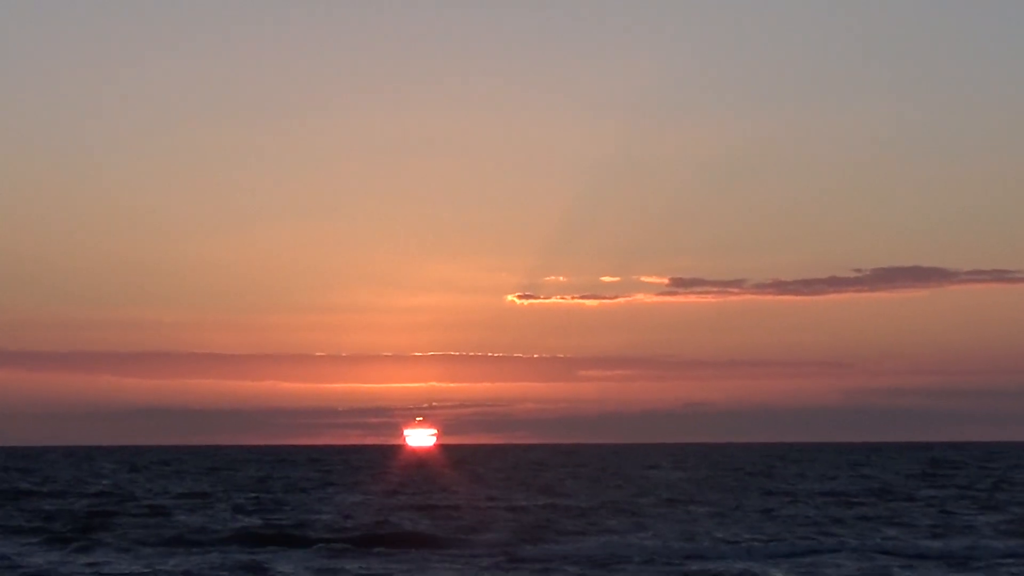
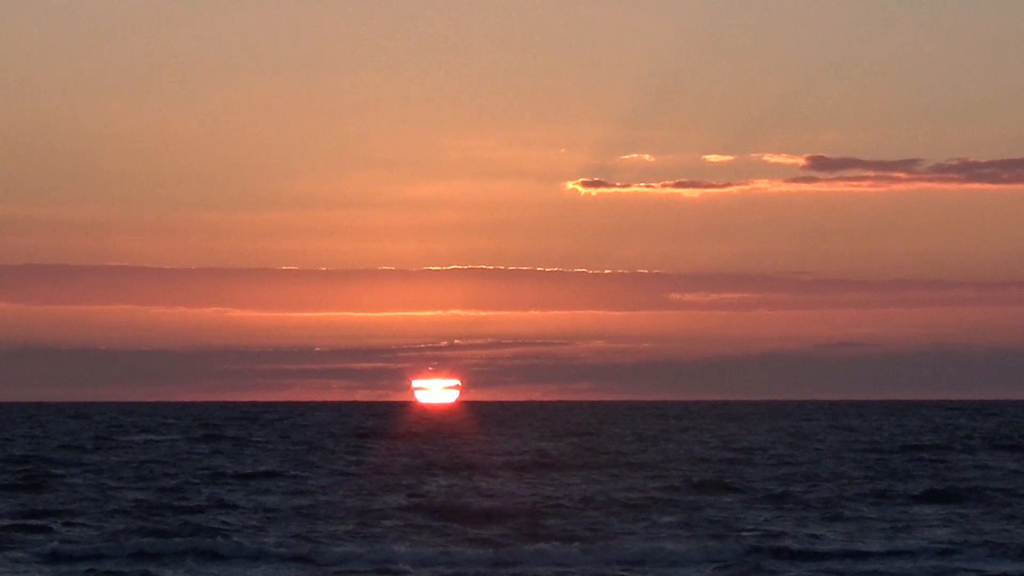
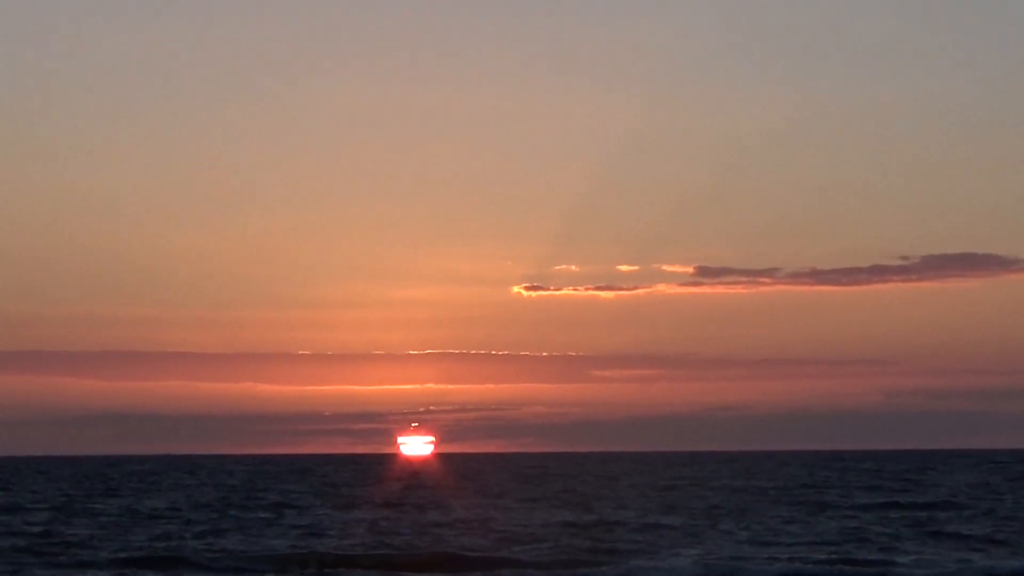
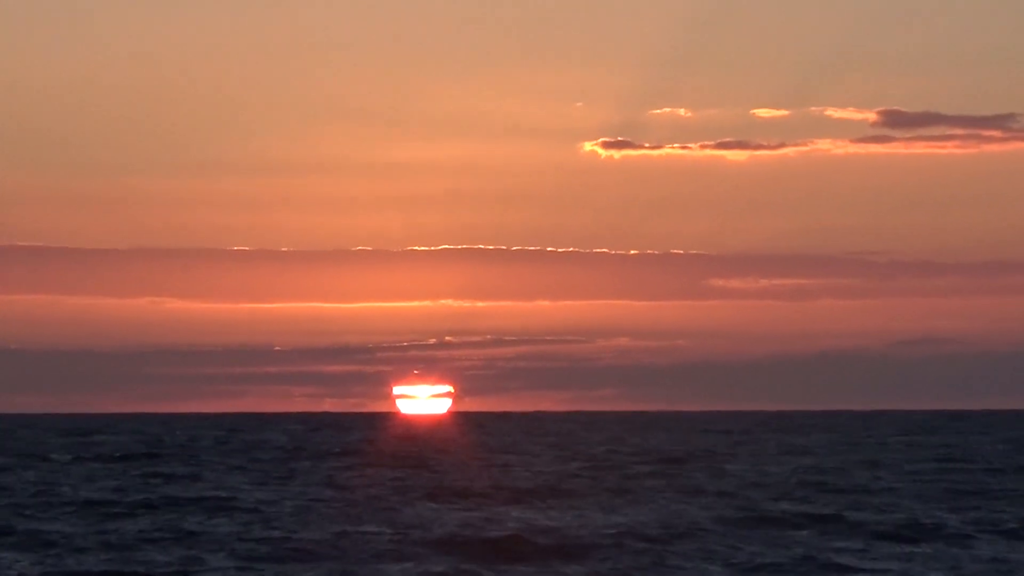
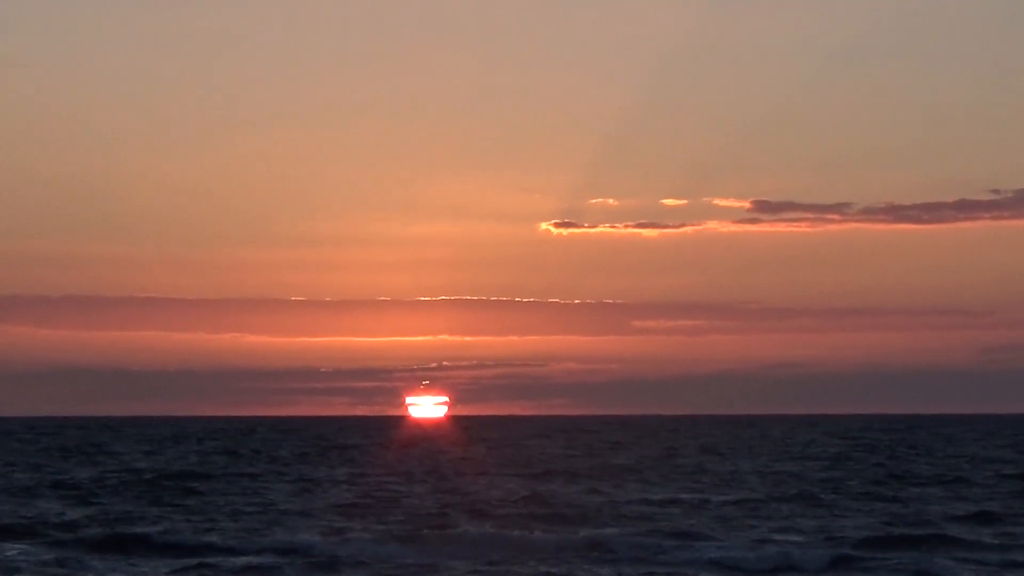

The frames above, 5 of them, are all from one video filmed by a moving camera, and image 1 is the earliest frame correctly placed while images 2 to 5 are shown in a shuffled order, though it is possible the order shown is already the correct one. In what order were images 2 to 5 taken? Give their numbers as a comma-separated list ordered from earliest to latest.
3, 5, 2, 4
